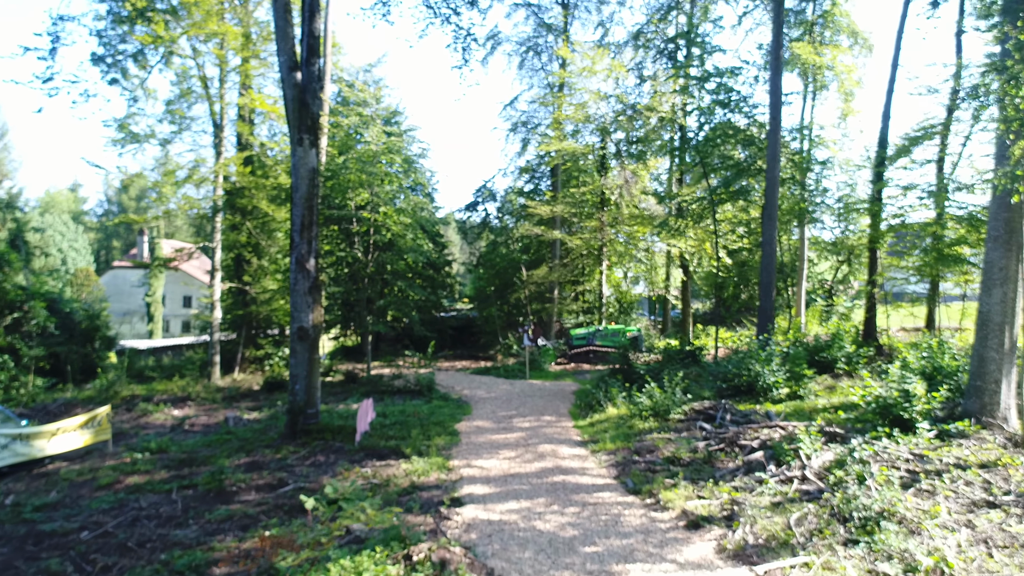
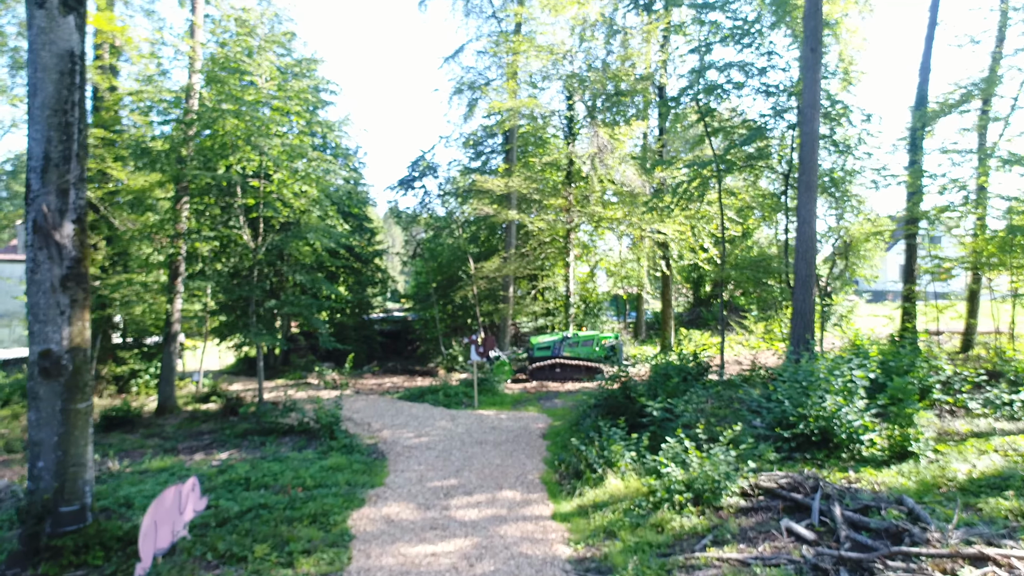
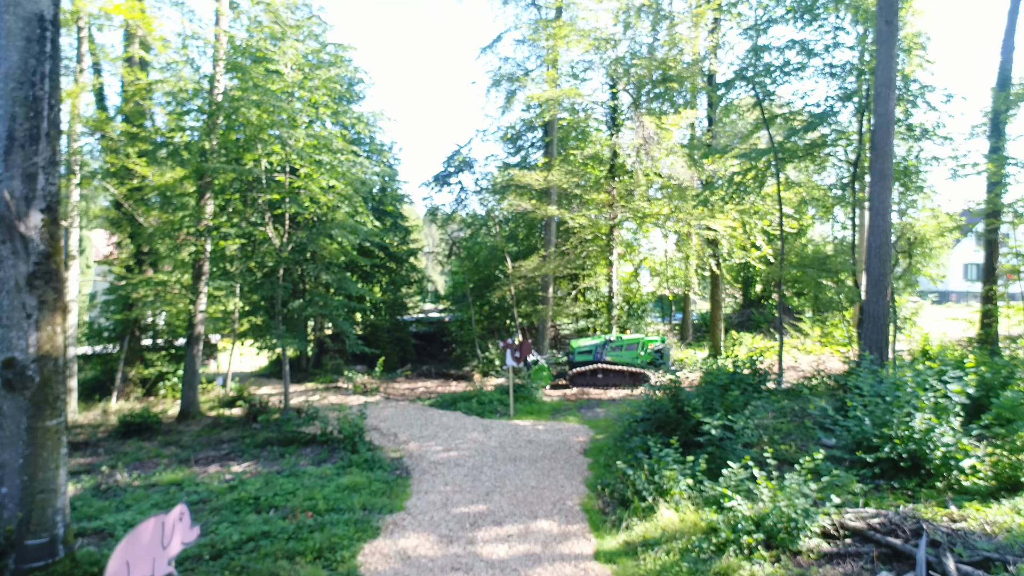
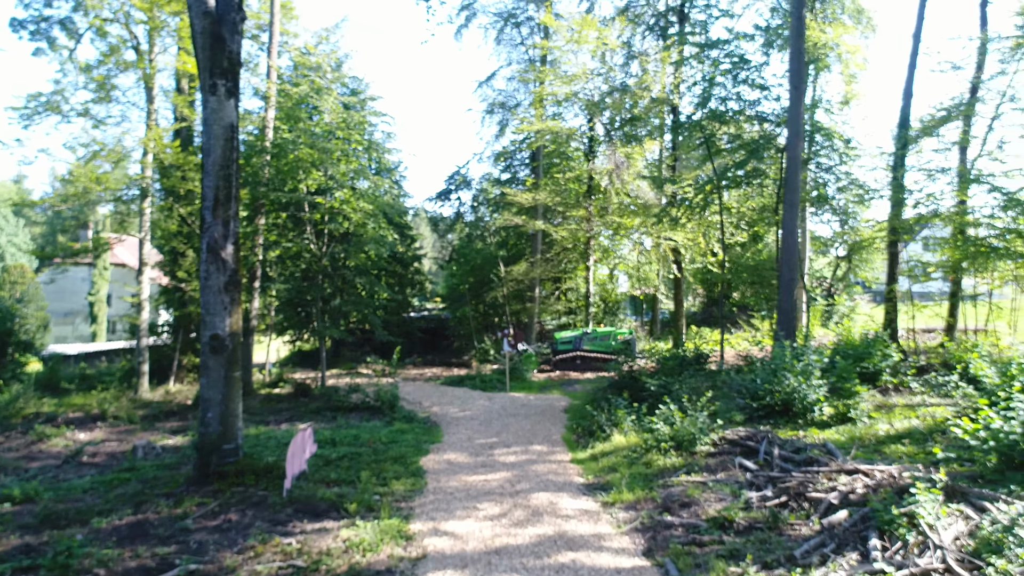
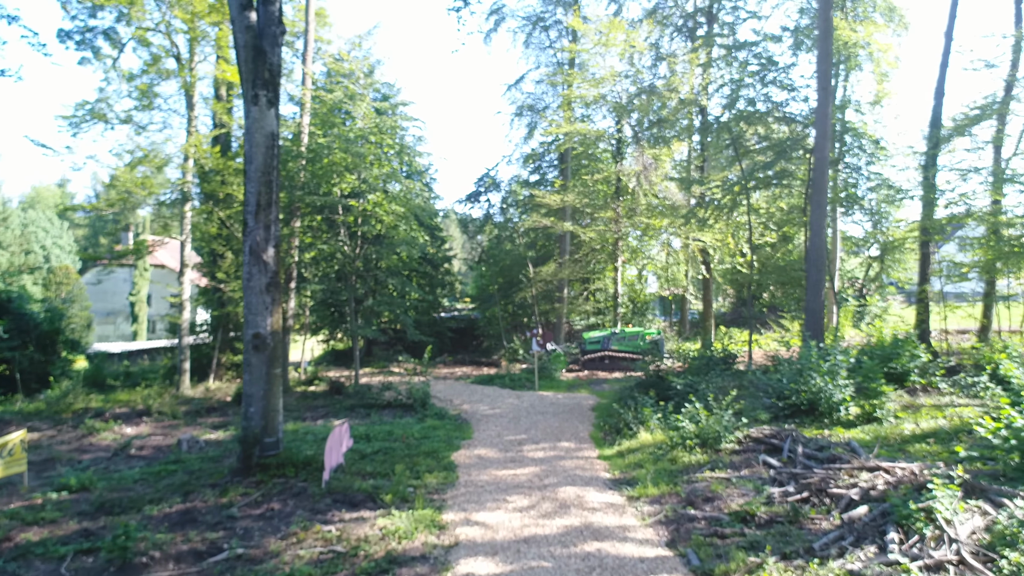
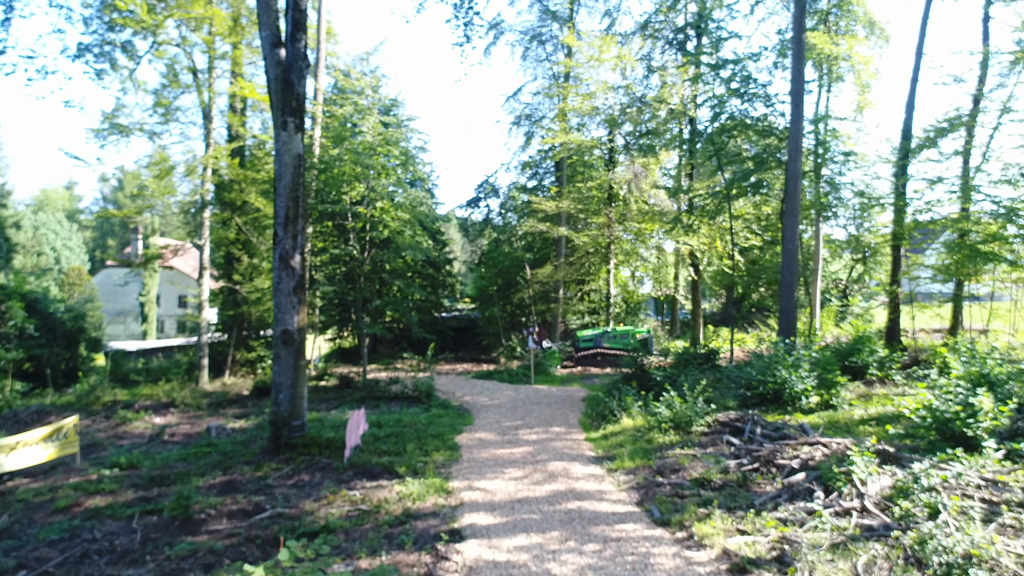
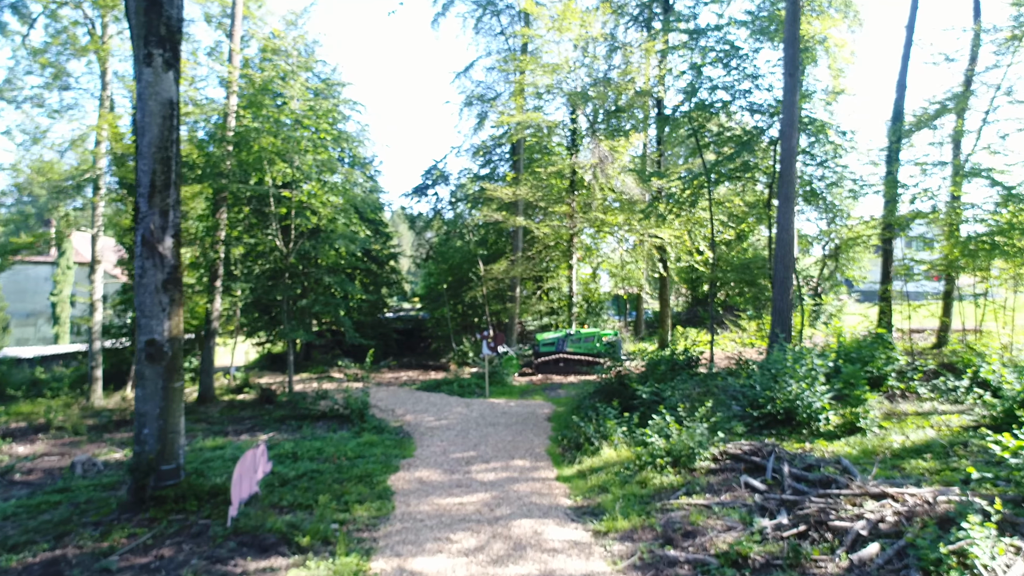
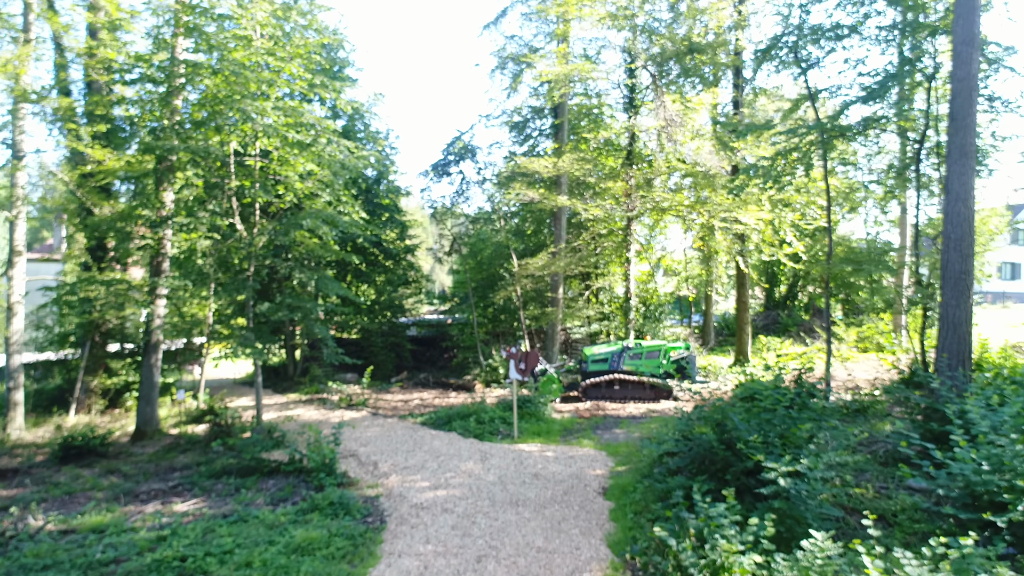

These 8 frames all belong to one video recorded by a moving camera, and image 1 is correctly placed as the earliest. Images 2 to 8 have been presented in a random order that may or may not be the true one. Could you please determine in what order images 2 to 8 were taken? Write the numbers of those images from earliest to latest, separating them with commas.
6, 5, 4, 7, 2, 3, 8
